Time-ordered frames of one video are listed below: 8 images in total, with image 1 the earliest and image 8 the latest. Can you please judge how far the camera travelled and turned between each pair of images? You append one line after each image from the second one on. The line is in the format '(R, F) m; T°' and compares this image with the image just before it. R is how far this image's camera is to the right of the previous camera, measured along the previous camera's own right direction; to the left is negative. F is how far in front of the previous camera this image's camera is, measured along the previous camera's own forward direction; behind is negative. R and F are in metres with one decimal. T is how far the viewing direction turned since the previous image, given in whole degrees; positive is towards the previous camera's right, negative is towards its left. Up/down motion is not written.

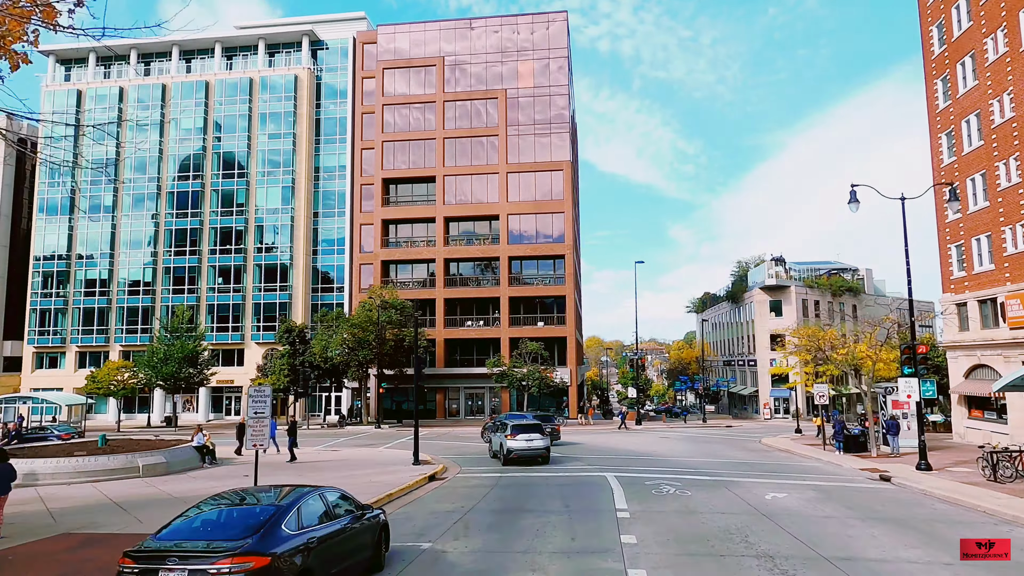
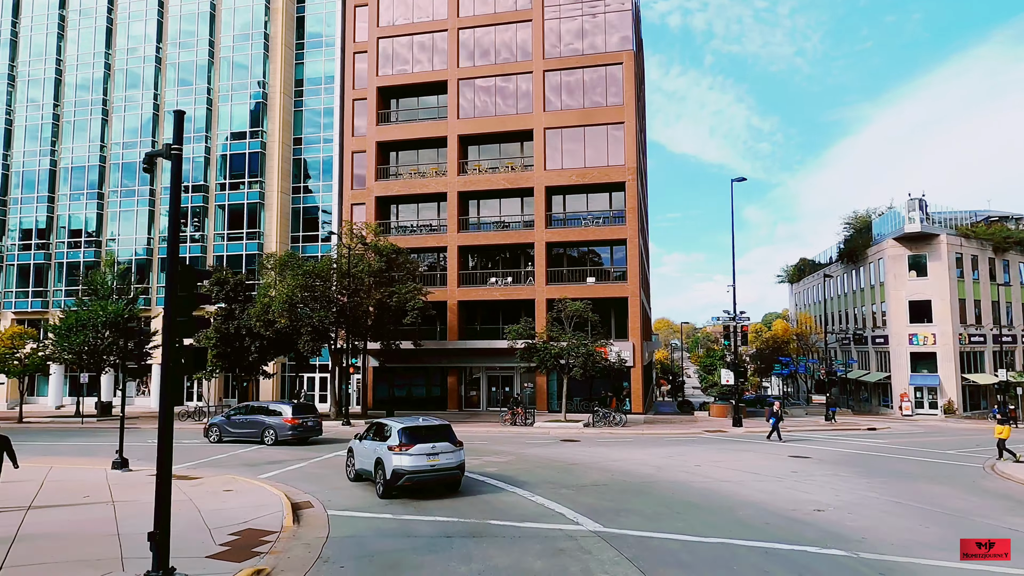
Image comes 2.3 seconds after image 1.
(+1.7, +15.7) m; -6°
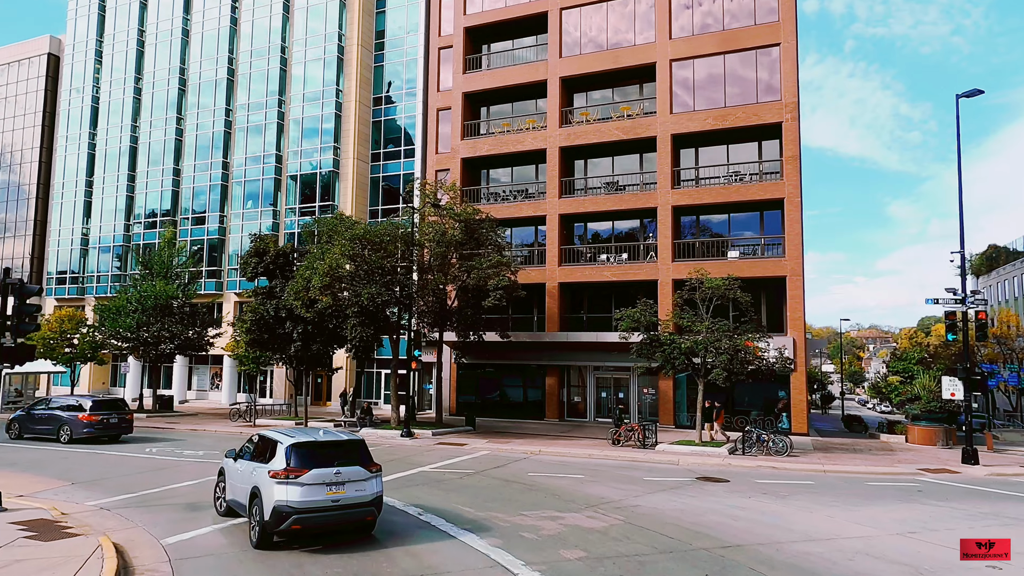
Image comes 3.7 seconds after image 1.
(+0.3, +8.4) m; -10°
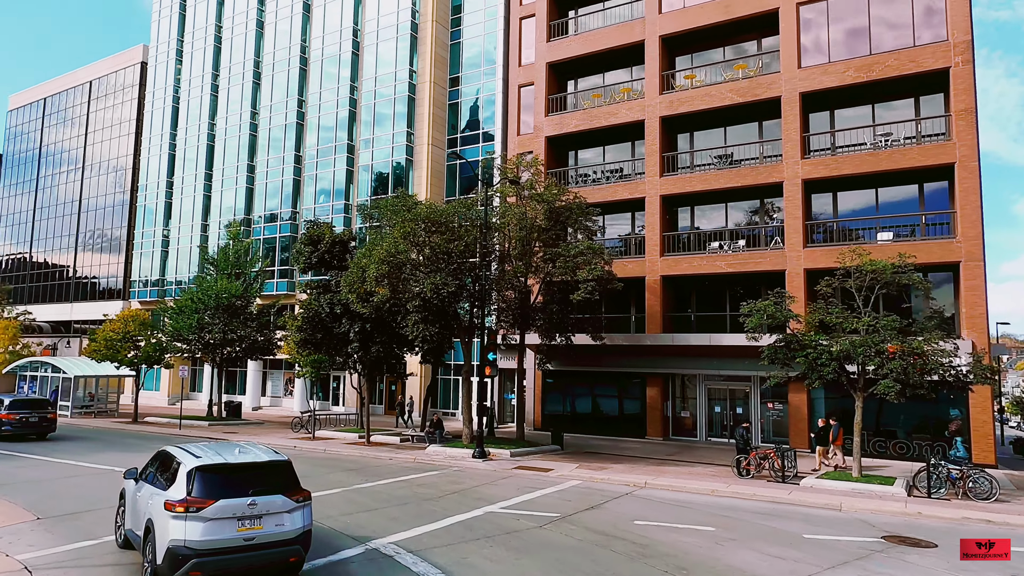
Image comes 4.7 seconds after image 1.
(-0.1, +4.4) m; -8°
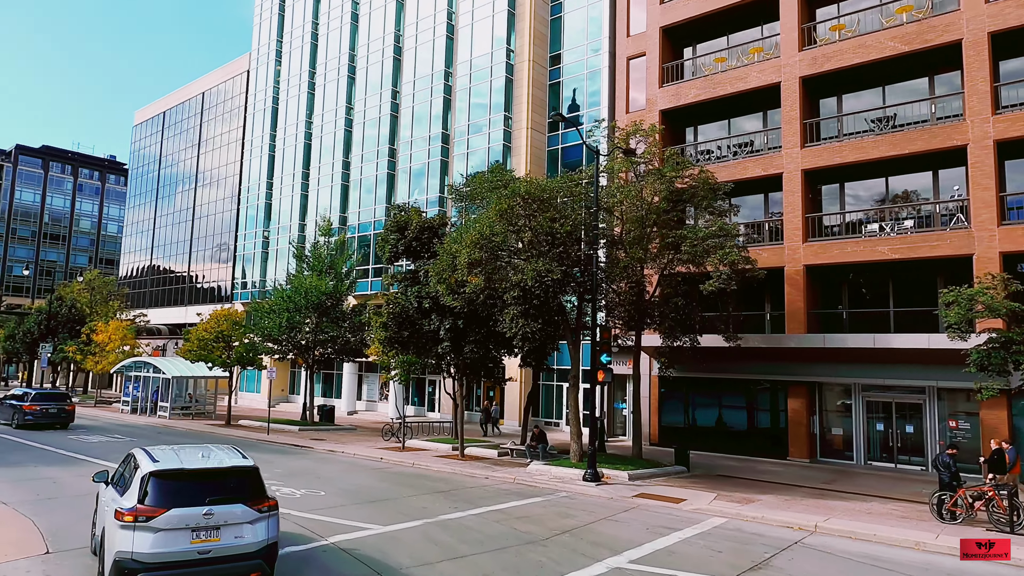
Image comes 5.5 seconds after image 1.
(-0.5, +3.3) m; -9°
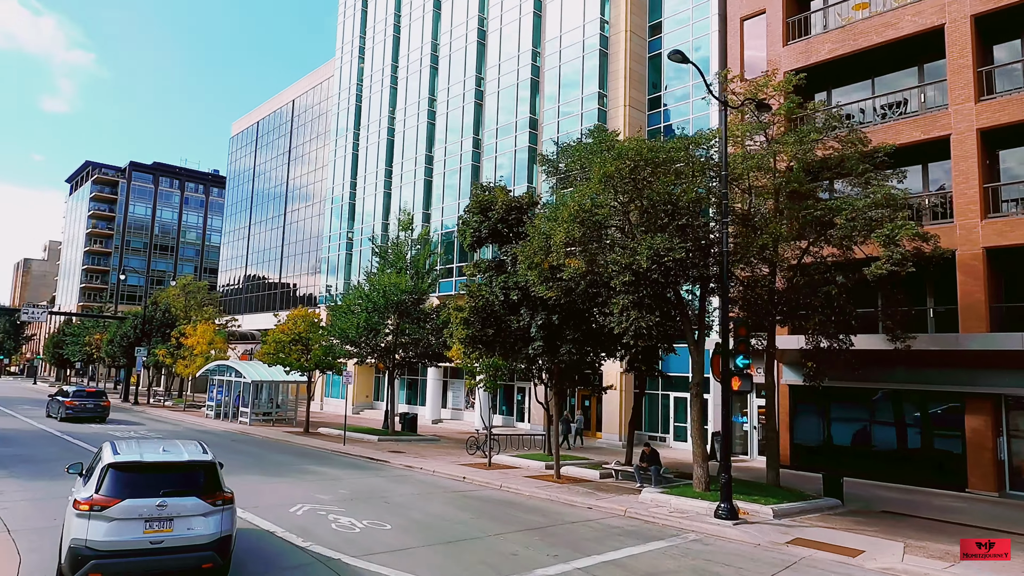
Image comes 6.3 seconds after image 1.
(-0.4, +3.2) m; -8°
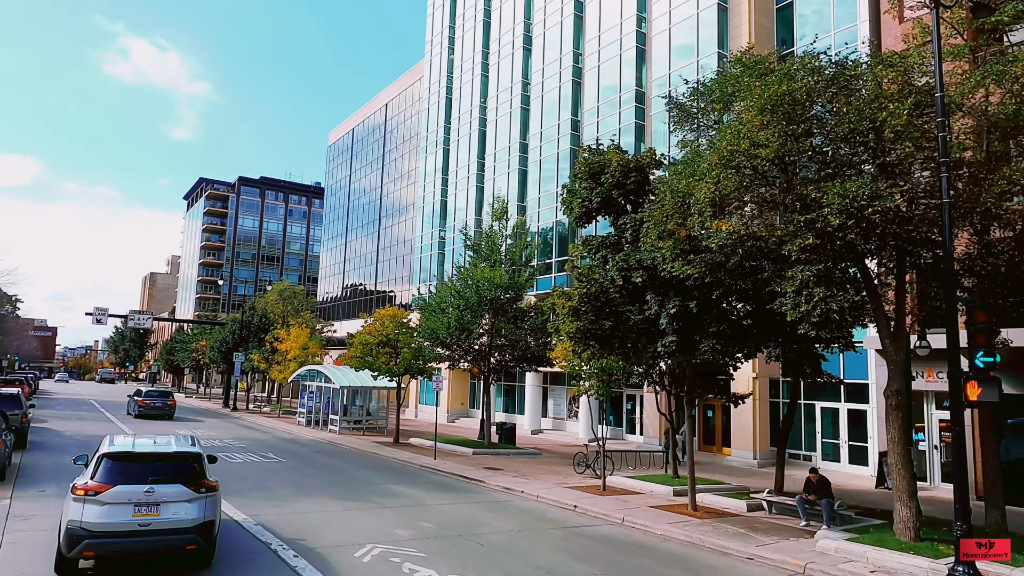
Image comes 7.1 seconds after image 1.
(-0.5, +3.3) m; -8°
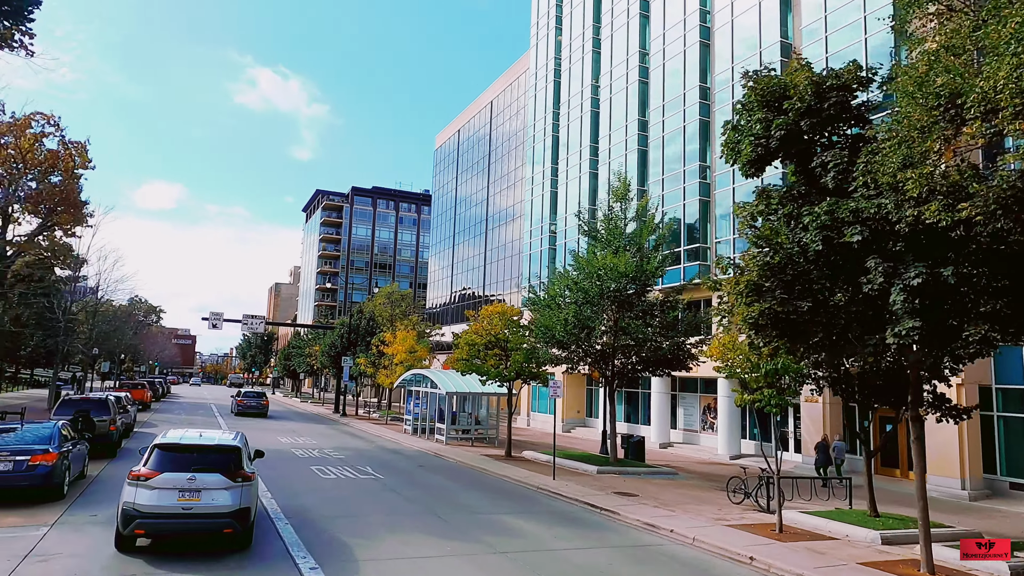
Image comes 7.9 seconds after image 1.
(-0.6, +3.3) m; -9°
